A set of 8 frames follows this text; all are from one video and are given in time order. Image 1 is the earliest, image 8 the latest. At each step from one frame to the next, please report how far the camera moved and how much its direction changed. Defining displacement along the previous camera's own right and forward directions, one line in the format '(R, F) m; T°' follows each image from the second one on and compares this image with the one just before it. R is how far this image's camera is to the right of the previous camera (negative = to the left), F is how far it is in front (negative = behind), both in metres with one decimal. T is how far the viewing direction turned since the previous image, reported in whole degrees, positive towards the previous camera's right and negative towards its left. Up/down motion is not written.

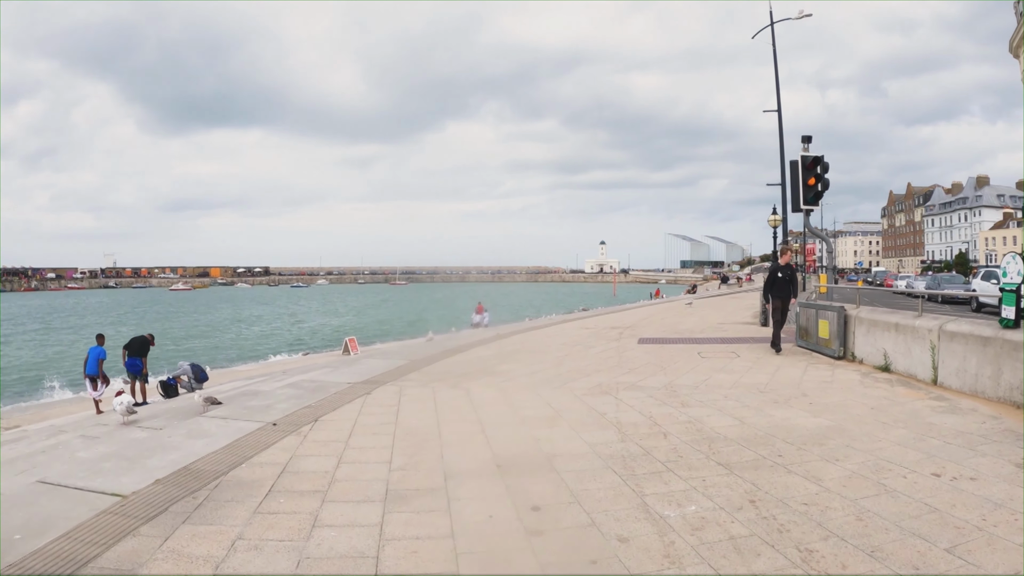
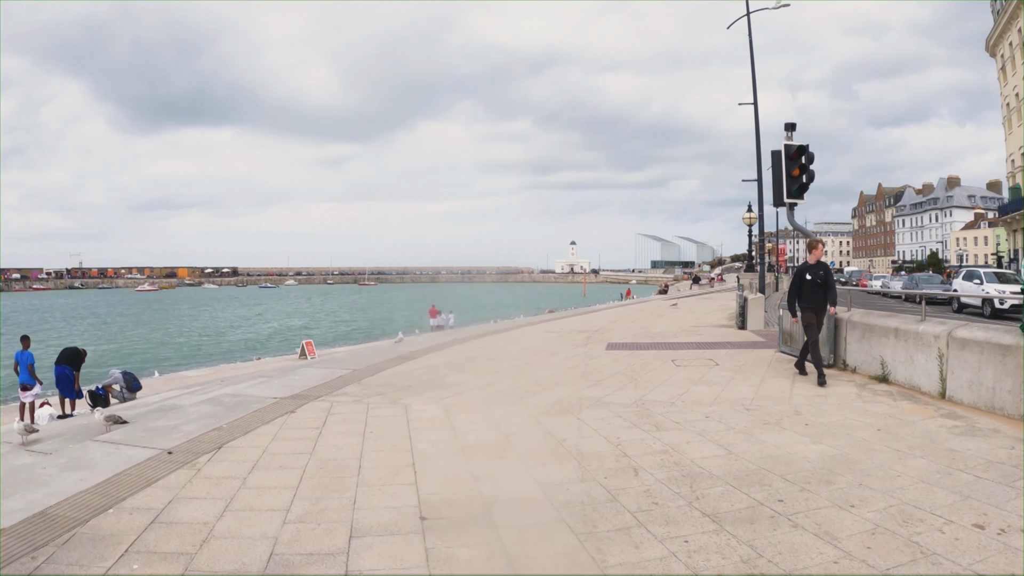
(+0.4, +1.2) m; +3°
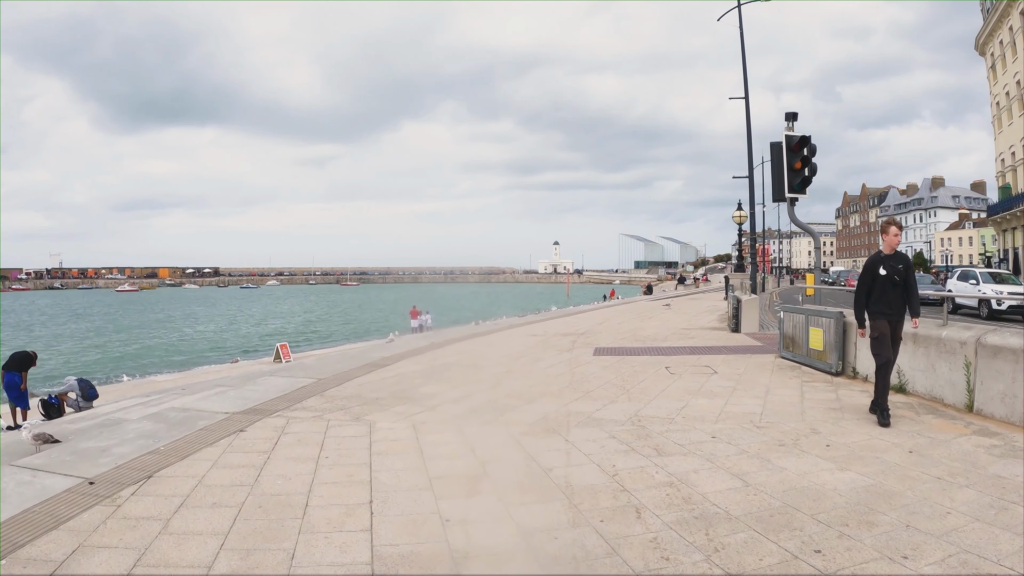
(+0.1, +0.8) m; +2°
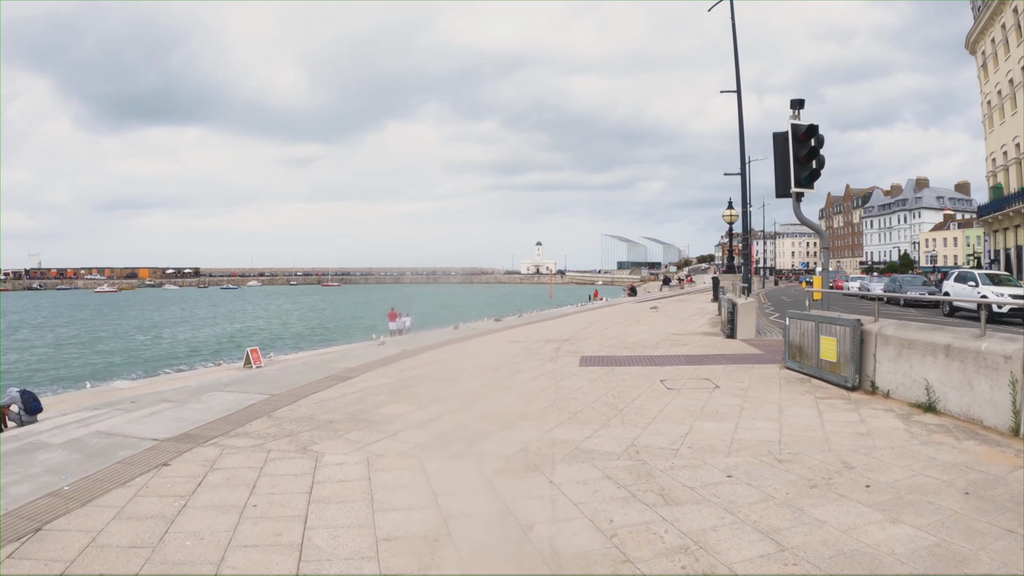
(+0.1, +1.0) m; +2°
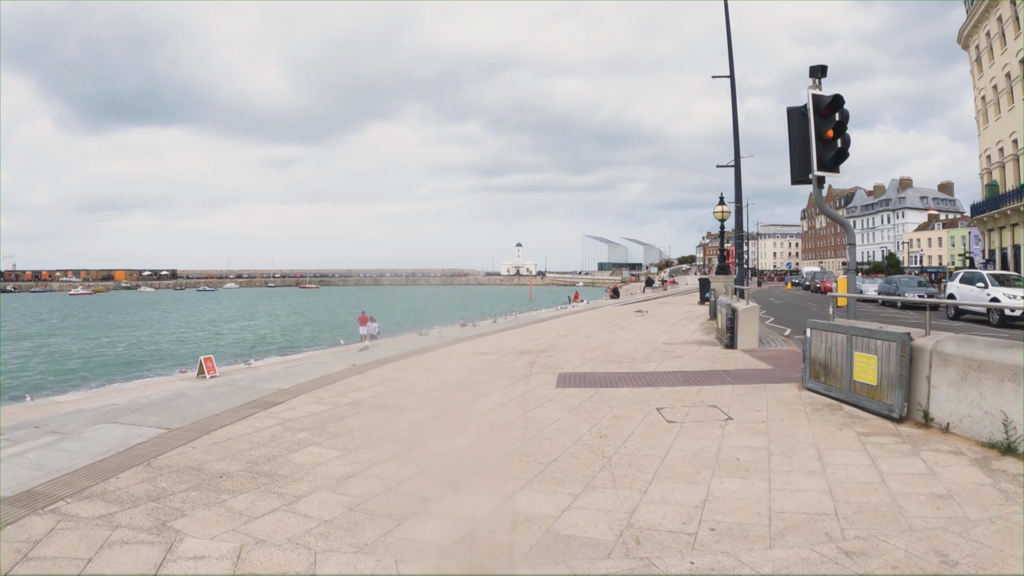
(+0.3, +1.6) m; +2°
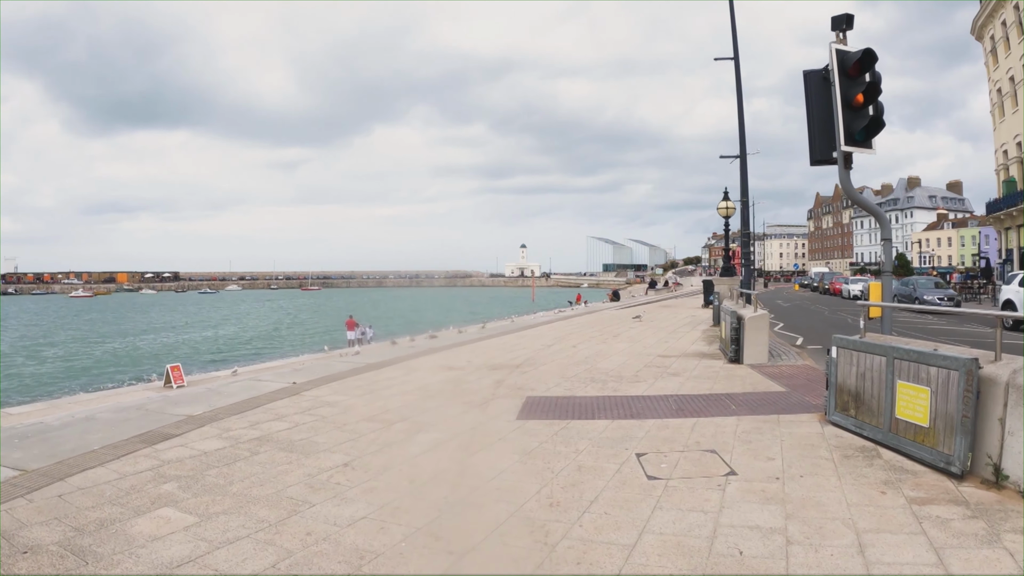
(+0.6, +1.5) m; -1°
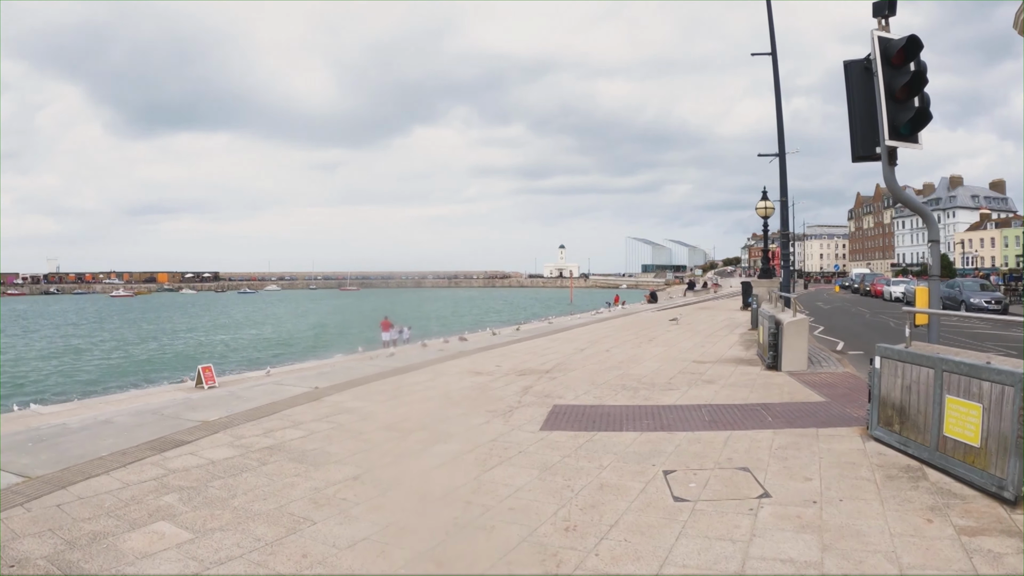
(+0.2, +0.3) m; -4°
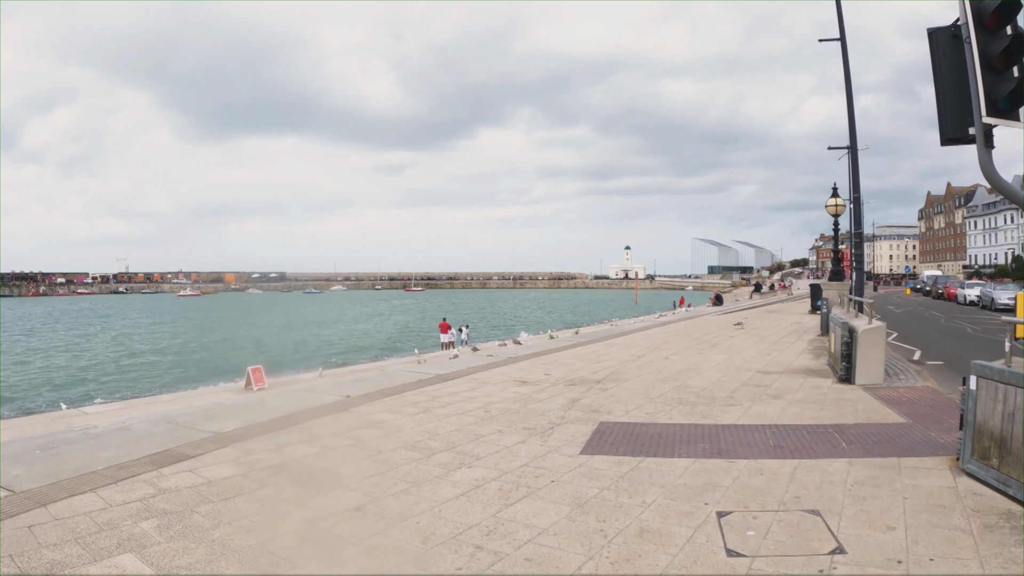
(+0.3, +0.7) m; -7°
